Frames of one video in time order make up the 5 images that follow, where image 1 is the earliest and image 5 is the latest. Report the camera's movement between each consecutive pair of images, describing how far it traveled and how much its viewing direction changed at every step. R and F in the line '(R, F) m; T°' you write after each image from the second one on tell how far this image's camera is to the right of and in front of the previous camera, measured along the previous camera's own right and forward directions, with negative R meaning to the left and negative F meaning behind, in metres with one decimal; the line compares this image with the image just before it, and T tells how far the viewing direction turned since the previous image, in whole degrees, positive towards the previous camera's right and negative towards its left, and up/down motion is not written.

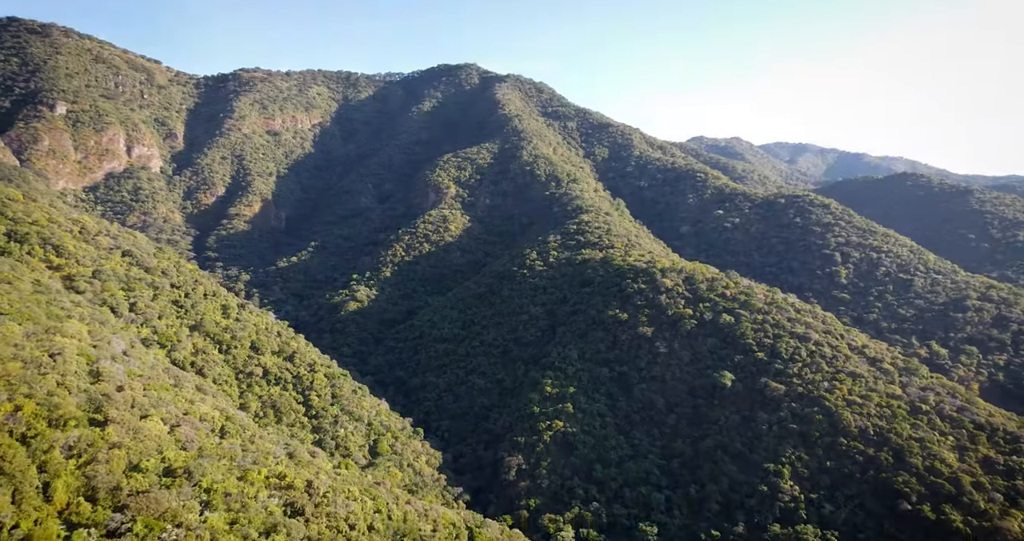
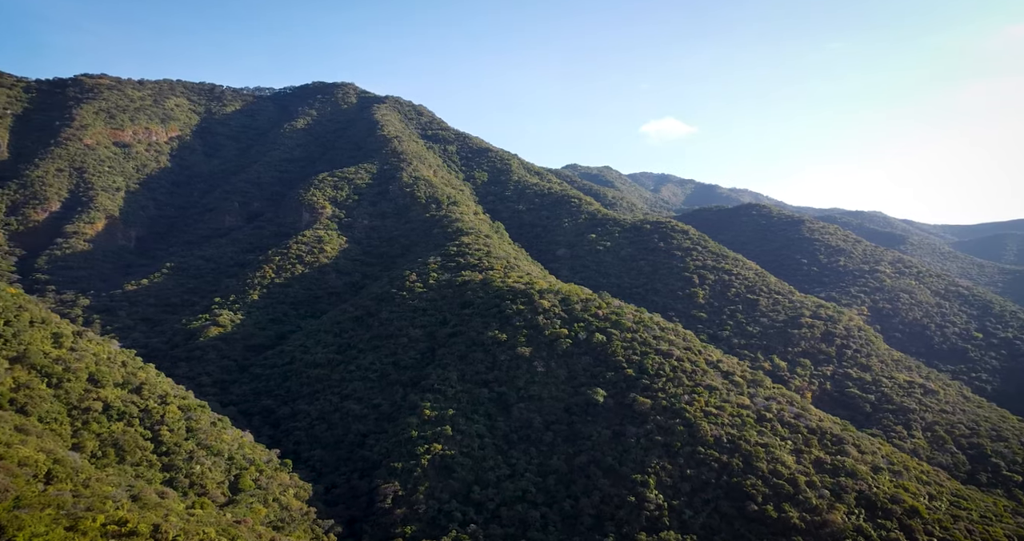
(-1.9, -0.1) m; +13°
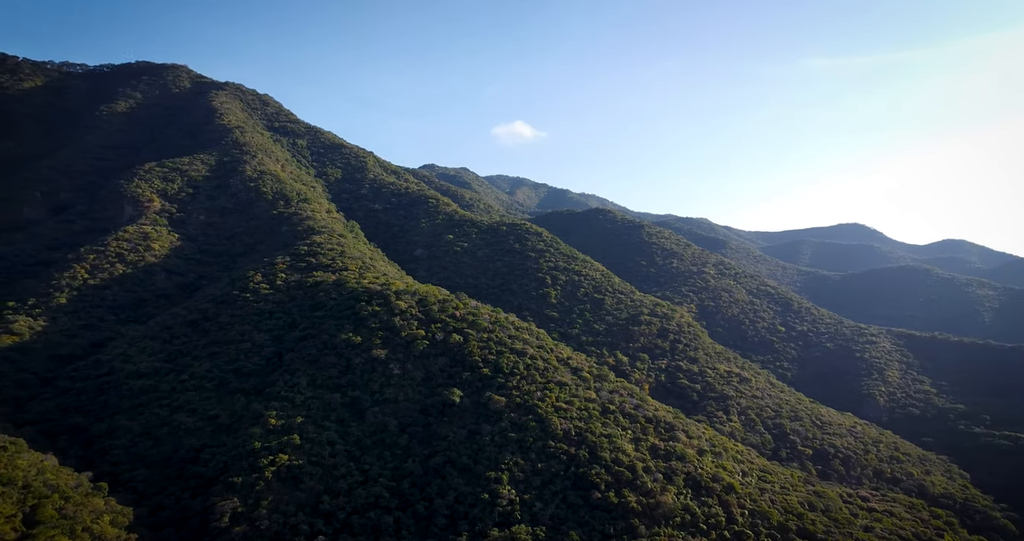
(-1.9, +0.5) m; +15°
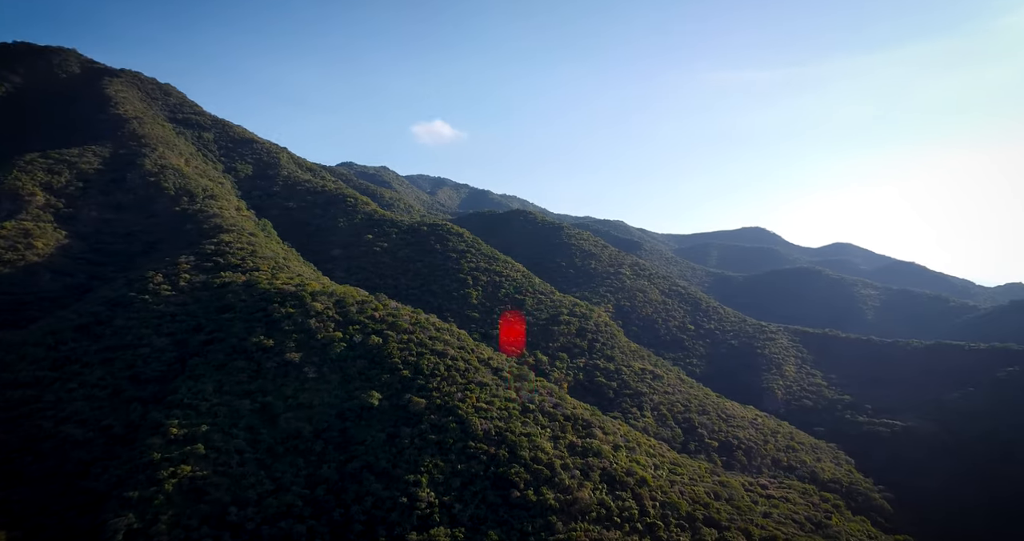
(-0.7, 0.0) m; +7°
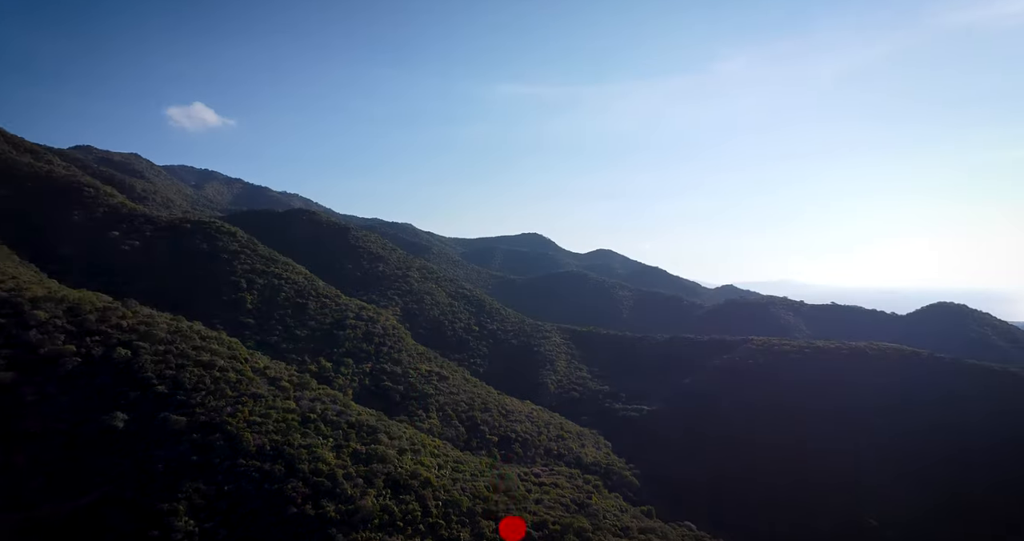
(-0.8, +1.8) m; +19°
